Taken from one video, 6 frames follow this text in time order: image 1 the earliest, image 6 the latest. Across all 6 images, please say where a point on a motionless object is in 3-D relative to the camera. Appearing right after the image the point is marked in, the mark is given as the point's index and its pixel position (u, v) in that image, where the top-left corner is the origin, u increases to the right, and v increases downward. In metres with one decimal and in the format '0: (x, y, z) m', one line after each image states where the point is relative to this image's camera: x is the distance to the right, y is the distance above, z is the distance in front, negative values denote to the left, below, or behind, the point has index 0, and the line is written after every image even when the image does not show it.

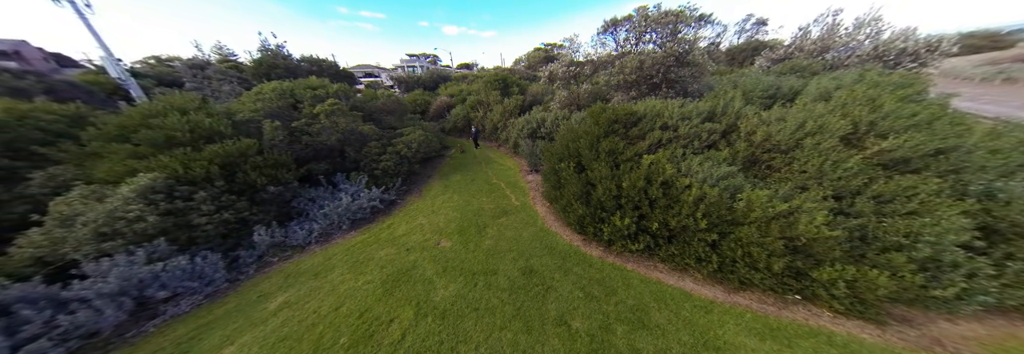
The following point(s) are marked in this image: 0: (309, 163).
0: (-8.7, +0.6, +9.5) m
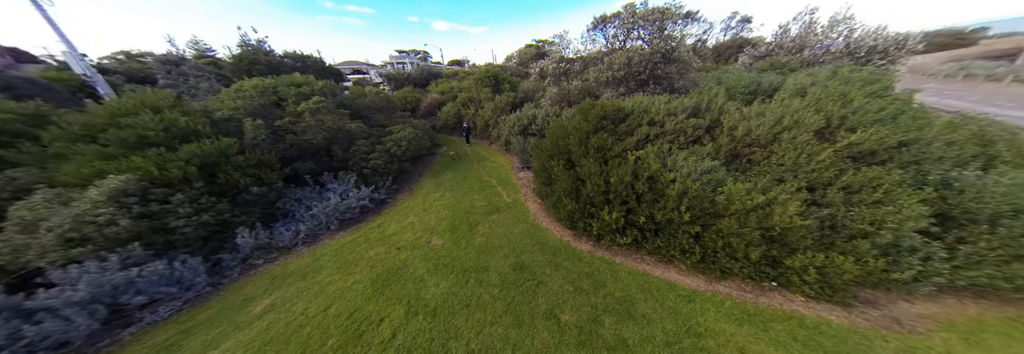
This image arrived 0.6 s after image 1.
0: (-9.1, +0.6, +9.2) m
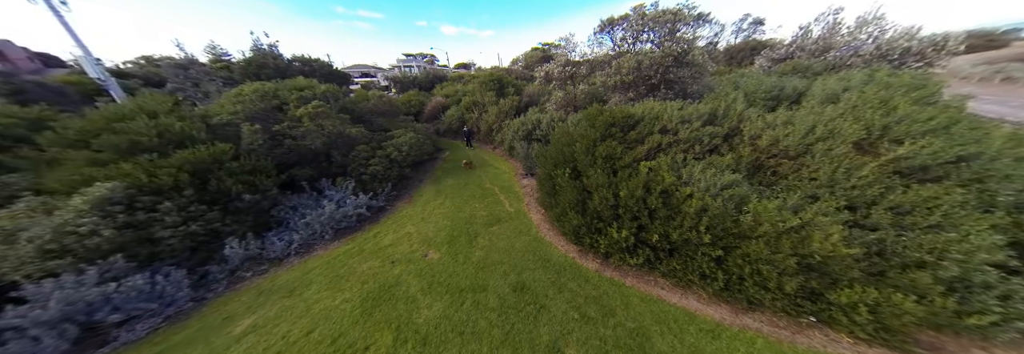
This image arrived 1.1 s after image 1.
0: (-9.0, +0.4, +9.0) m
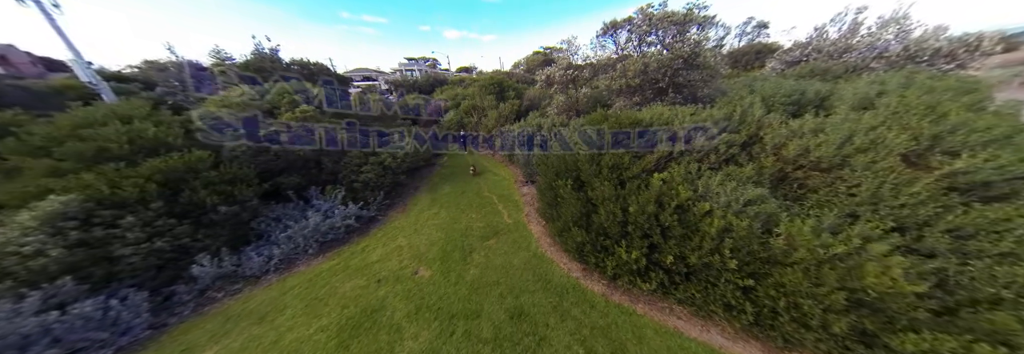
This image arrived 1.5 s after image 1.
0: (-9.0, +0.1, +8.5) m
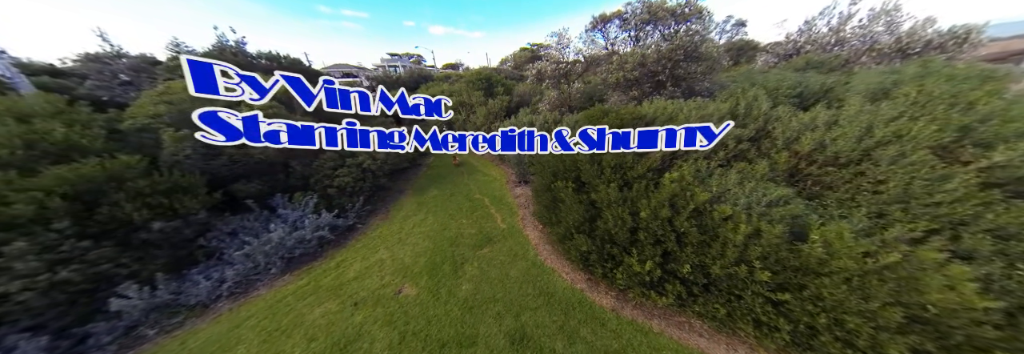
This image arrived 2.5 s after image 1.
0: (-9.3, -0.2, +7.4) m
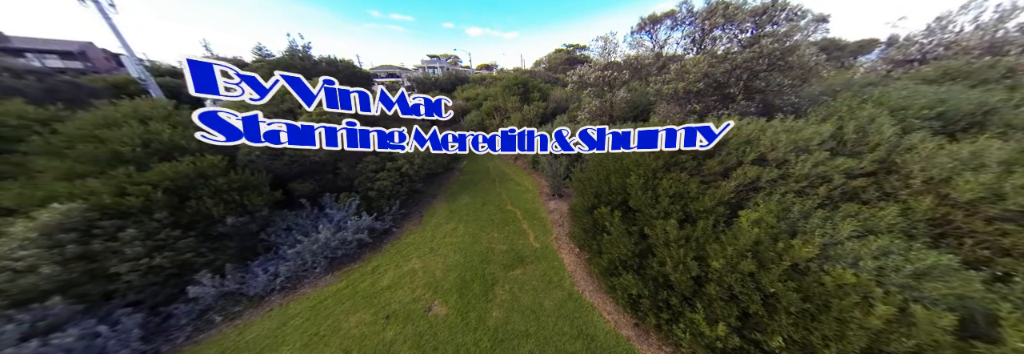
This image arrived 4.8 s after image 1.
0: (-8.0, -0.1, +8.1) m
